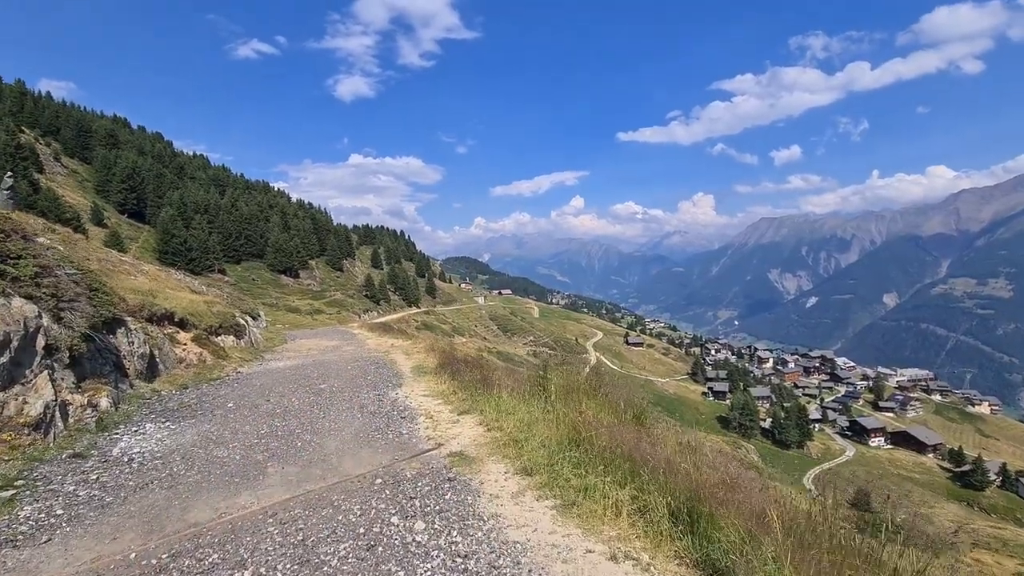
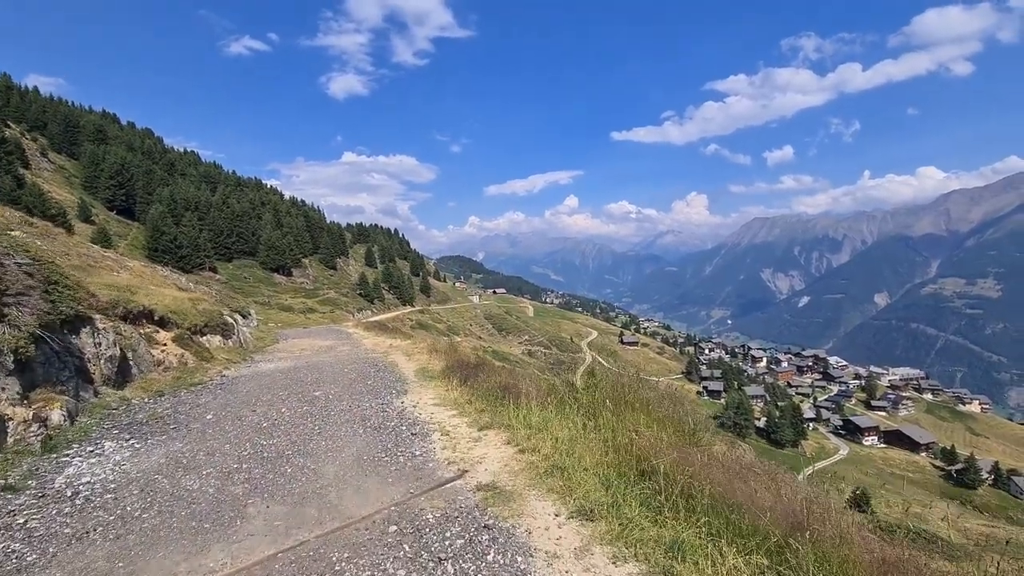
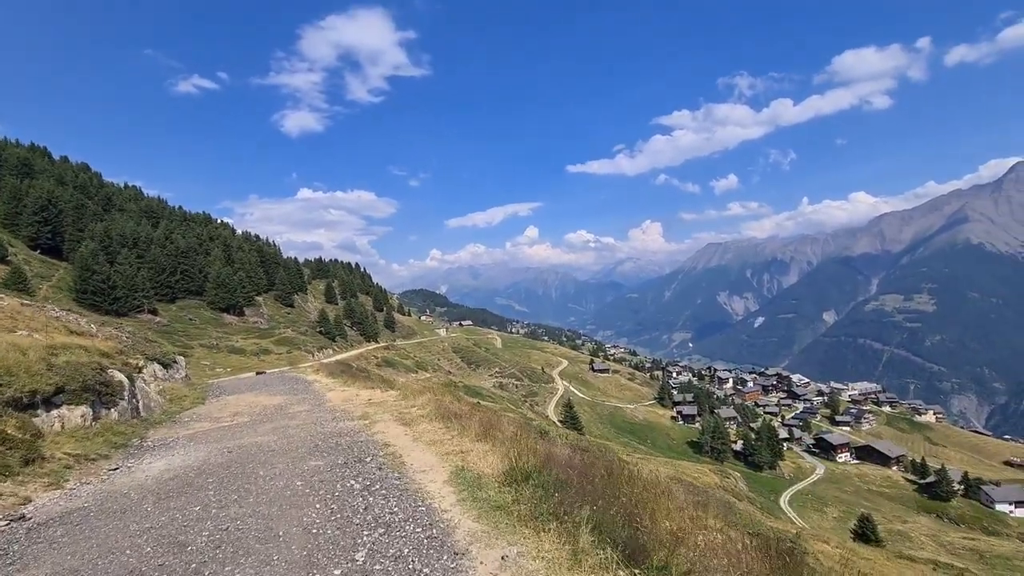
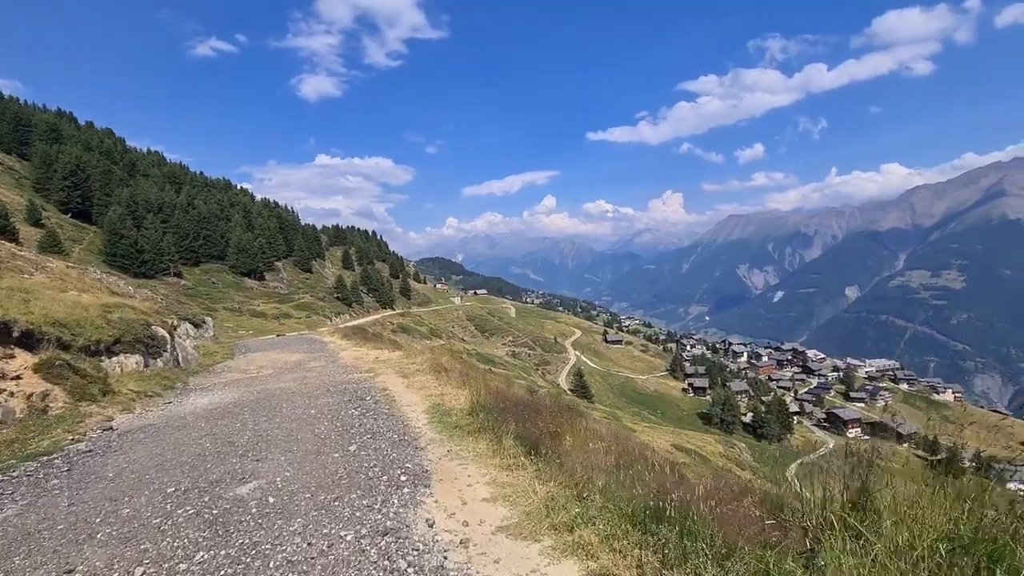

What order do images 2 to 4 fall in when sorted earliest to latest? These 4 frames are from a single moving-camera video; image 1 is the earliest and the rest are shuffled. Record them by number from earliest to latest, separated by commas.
2, 4, 3
